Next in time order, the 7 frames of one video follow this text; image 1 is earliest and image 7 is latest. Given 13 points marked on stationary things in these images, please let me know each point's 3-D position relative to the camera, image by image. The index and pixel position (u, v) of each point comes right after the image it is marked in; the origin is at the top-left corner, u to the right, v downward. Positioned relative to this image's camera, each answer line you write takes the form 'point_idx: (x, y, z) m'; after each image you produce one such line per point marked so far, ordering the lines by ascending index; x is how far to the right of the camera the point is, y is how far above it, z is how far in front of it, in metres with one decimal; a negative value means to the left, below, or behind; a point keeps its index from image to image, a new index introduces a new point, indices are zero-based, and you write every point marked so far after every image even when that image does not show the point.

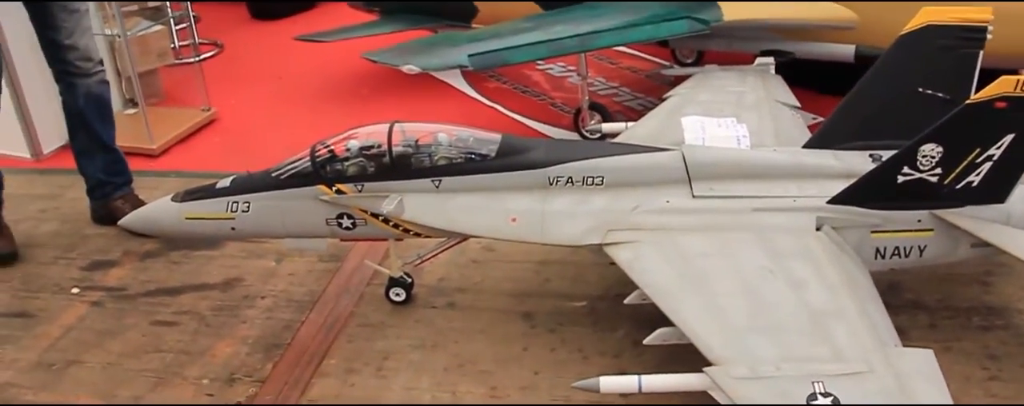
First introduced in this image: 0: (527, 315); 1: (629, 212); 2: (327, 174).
0: (+0.1, -0.5, +4.2) m
1: (+0.4, 0.0, +3.8) m
2: (-0.7, +0.1, +4.1) m
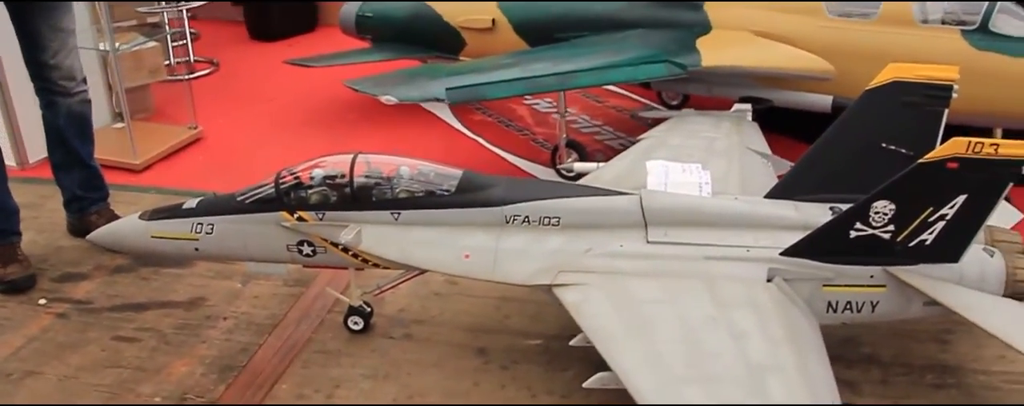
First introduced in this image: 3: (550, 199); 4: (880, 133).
0: (-0.1, -0.6, +4.2) m
1: (+0.3, -0.2, +3.8) m
2: (-0.9, 0.0, +4.1) m
3: (+0.1, 0.0, +4.0) m
4: (+1.5, +0.3, +4.1) m
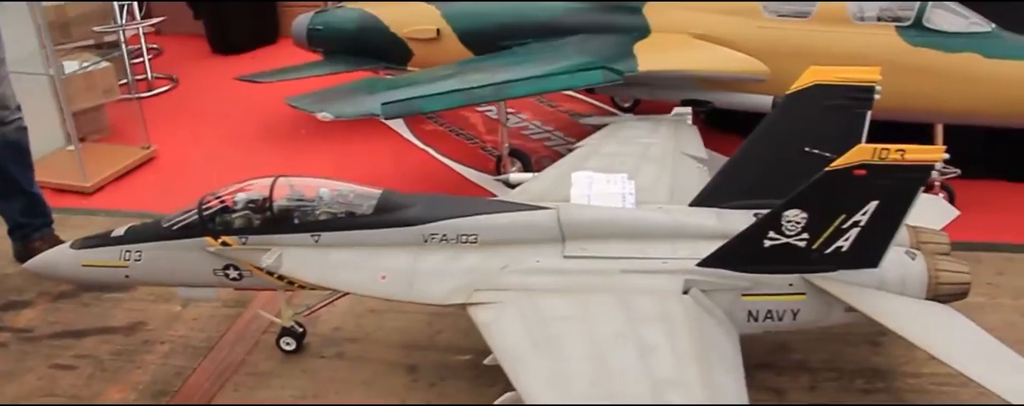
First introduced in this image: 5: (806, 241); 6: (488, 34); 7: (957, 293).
0: (-0.4, -0.7, +4.2) m
1: (-0.1, -0.3, +3.8) m
2: (-1.2, -0.1, +4.1) m
3: (-0.2, -0.1, +4.0) m
4: (+1.2, +0.3, +4.1) m
5: (+1.0, -0.1, +3.6) m
6: (-0.1, +0.9, +5.8) m
7: (+1.7, -0.3, +3.8) m
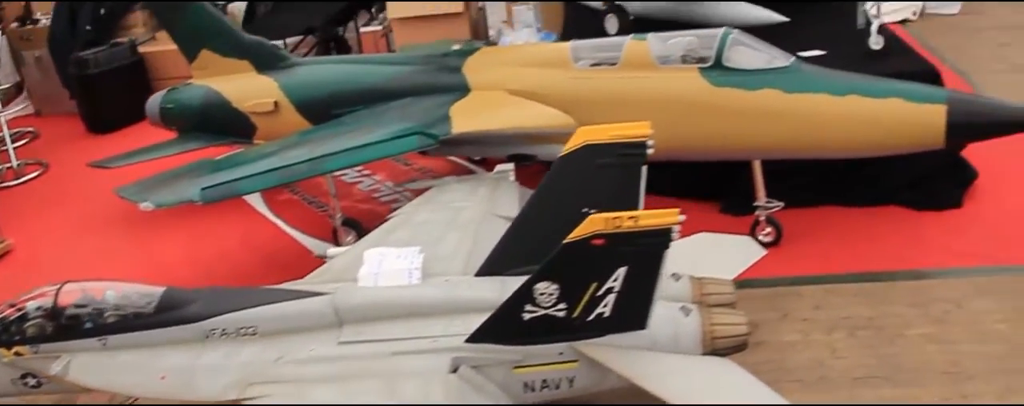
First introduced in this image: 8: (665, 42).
0: (-1.2, -1.0, +4.2) m
1: (-0.9, -0.6, +3.8) m
2: (-2.0, -0.5, +4.1) m
3: (-1.0, -0.4, +4.0) m
4: (+0.3, 0.0, +4.1) m
5: (+0.2, -0.4, +3.6) m
6: (-1.1, +0.6, +5.8) m
7: (+0.8, -0.5, +3.8) m
8: (+0.7, +0.8, +4.9) m
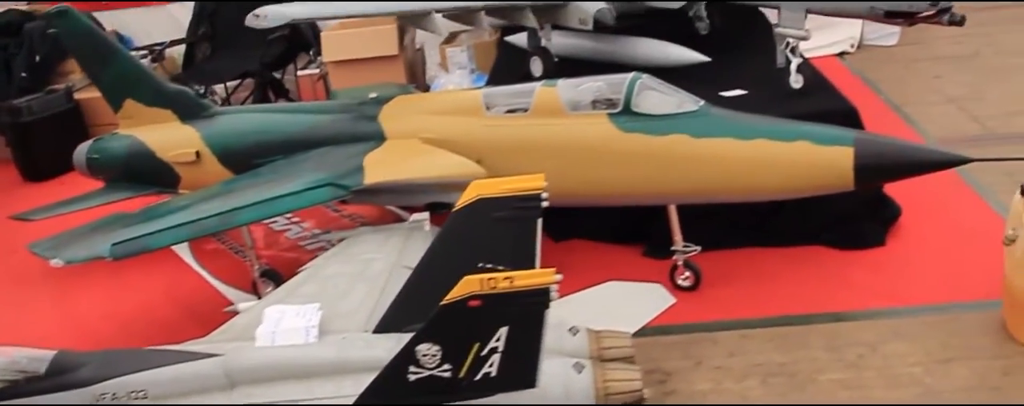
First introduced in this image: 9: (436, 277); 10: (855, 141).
0: (-1.6, -1.3, +4.1) m
1: (-1.3, -0.8, +3.7) m
2: (-2.4, -0.8, +4.1) m
3: (-1.4, -0.6, +3.9) m
4: (-0.1, -0.2, +4.0) m
5: (-0.2, -0.6, +3.6) m
6: (-1.5, +0.3, +5.7) m
7: (+0.4, -0.7, +3.8) m
8: (+0.3, +0.5, +4.9) m
9: (-0.3, -0.3, +4.1) m
10: (+1.5, +0.3, +4.5) m
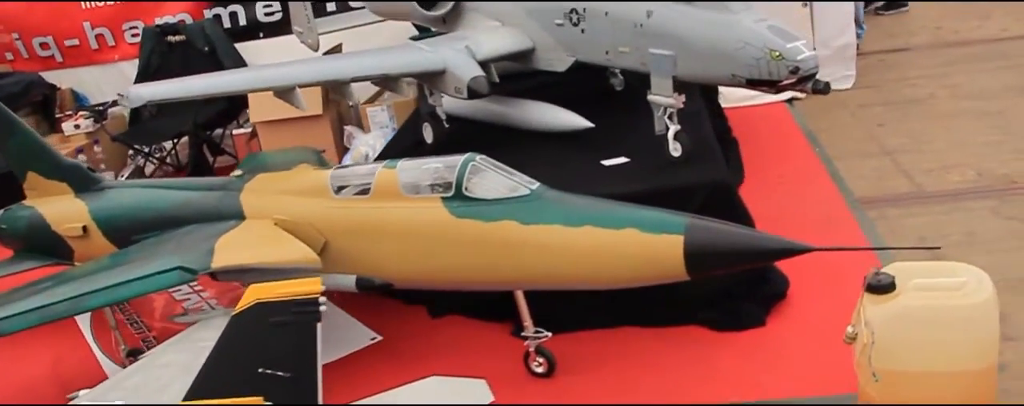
0: (-2.4, -1.7, +4.1) m
1: (-2.1, -1.2, +3.7) m
2: (-3.2, -1.2, +4.1) m
3: (-2.2, -1.0, +3.9) m
4: (-1.0, -0.6, +3.9) m
5: (-1.1, -1.0, +3.4) m
6: (-2.2, -0.1, +5.7) m
7: (-0.4, -1.1, +3.6) m
8: (-0.4, +0.2, +4.7) m
9: (-1.1, -0.7, +3.9) m
10: (+0.7, -0.1, +4.3) m
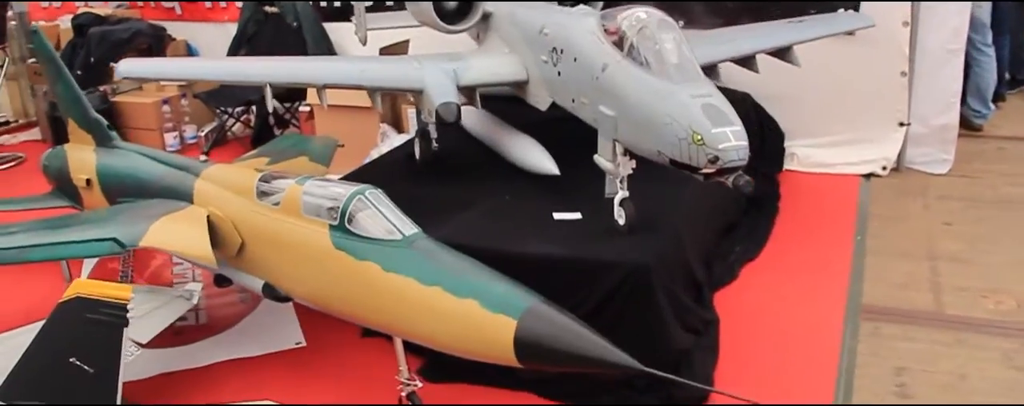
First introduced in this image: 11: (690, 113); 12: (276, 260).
0: (-3.2, -1.4, +4.5) m
1: (-3.0, -1.0, +4.1) m
2: (-3.9, -0.8, +4.8) m
3: (-3.0, -0.8, +4.3) m
4: (-1.7, -0.6, +4.0) m
5: (-2.0, -0.9, +3.6) m
6: (-2.3, +0.1, +6.0) m
7: (-1.3, -1.2, +3.6) m
8: (-0.9, +0.1, +4.6) m
9: (-1.8, -0.6, +4.0) m
10: (+0.1, -0.4, +3.9) m
11: (+0.7, +0.4, +4.2) m
12: (-1.1, -0.3, +4.7) m
